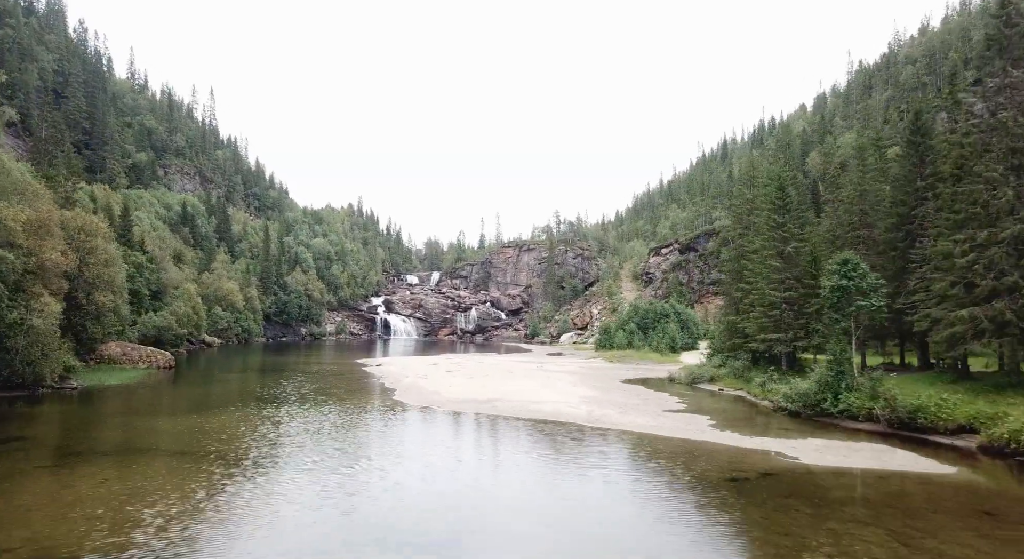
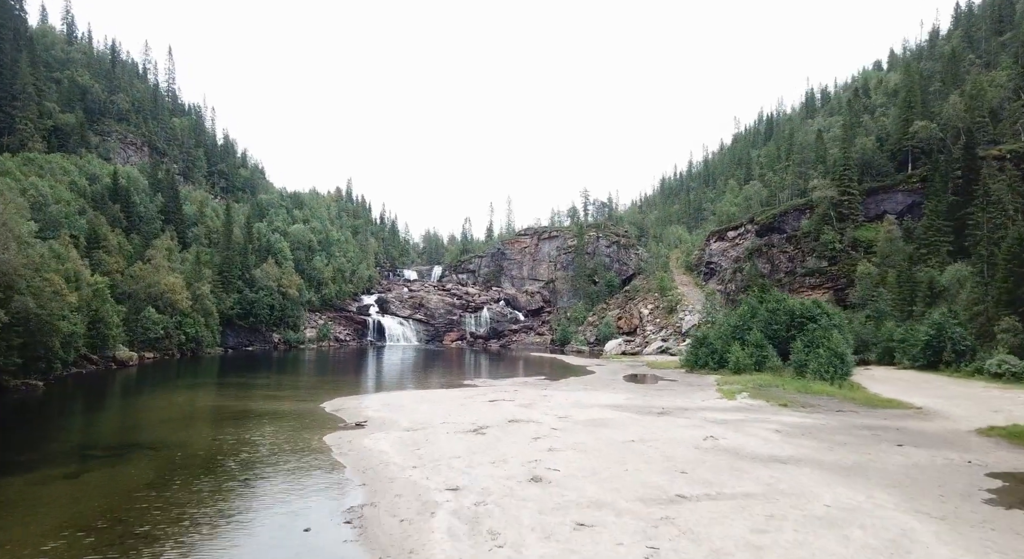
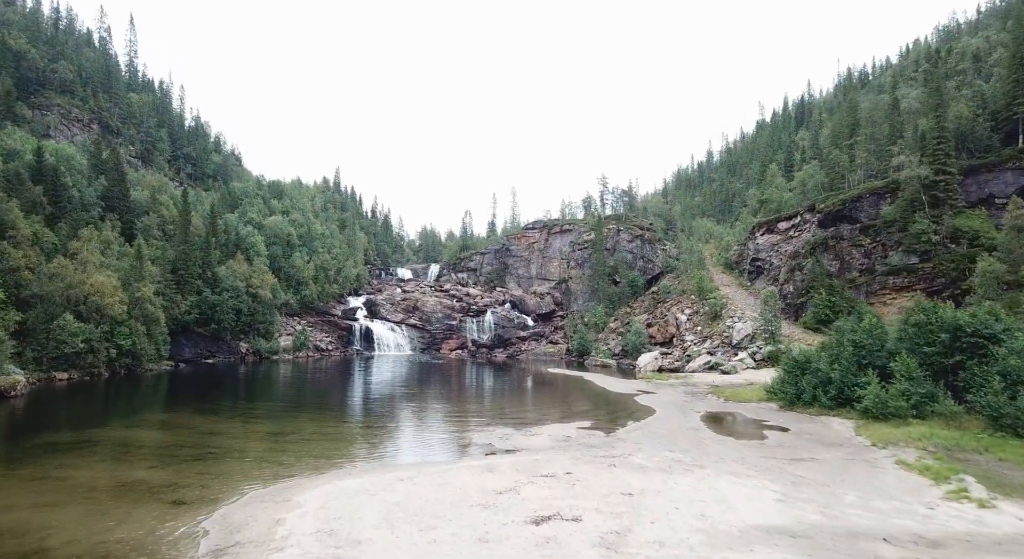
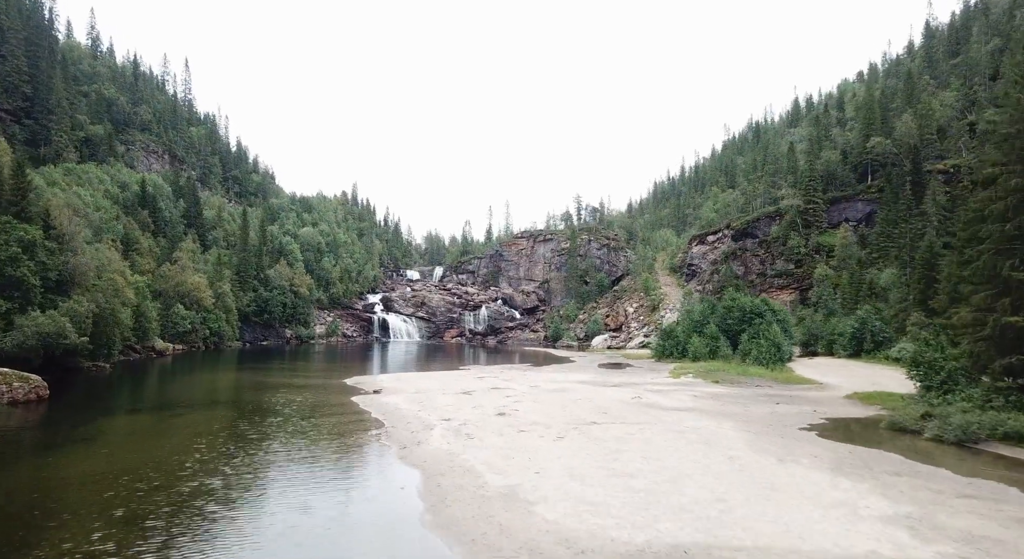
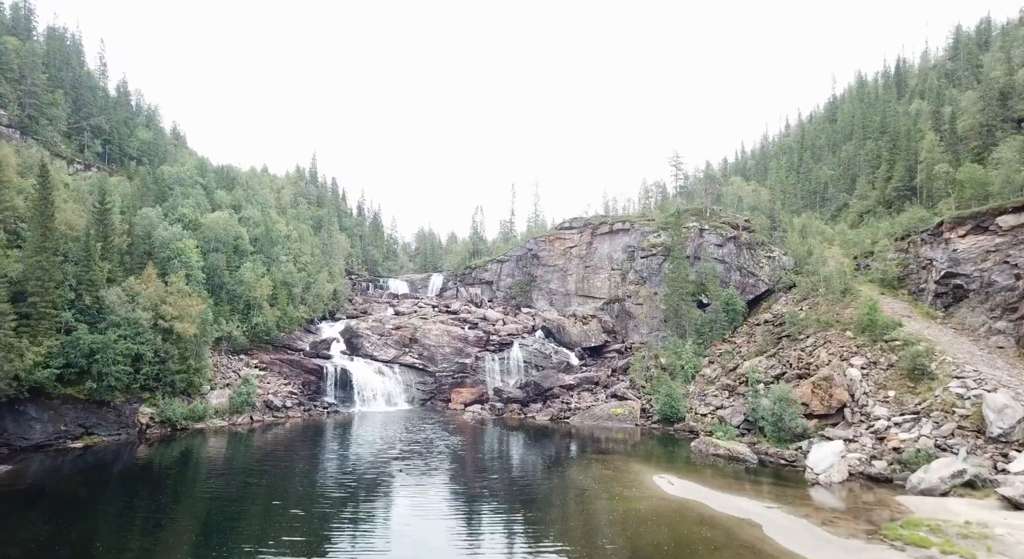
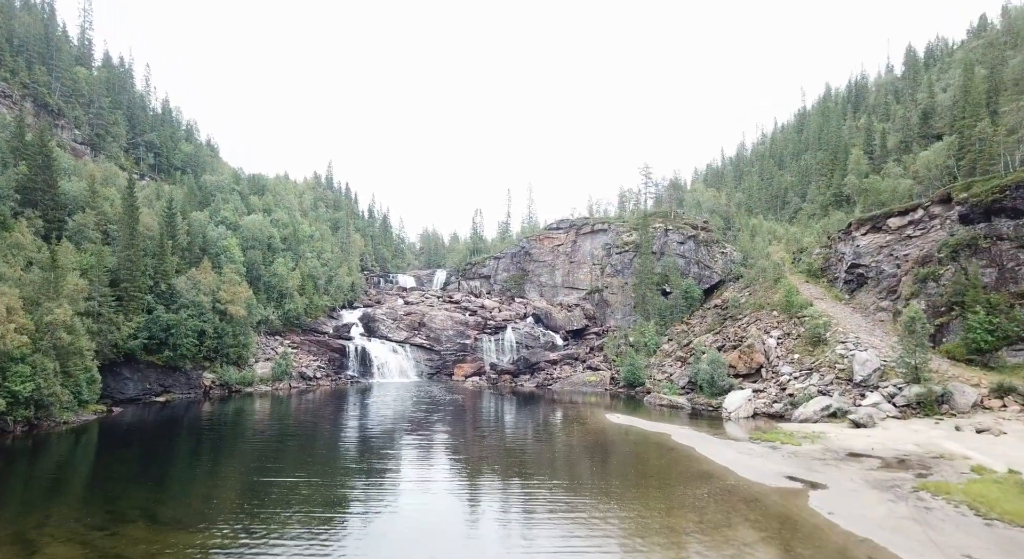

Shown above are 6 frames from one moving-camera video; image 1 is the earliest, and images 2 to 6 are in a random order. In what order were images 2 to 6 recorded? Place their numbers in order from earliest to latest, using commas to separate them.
4, 2, 3, 6, 5
